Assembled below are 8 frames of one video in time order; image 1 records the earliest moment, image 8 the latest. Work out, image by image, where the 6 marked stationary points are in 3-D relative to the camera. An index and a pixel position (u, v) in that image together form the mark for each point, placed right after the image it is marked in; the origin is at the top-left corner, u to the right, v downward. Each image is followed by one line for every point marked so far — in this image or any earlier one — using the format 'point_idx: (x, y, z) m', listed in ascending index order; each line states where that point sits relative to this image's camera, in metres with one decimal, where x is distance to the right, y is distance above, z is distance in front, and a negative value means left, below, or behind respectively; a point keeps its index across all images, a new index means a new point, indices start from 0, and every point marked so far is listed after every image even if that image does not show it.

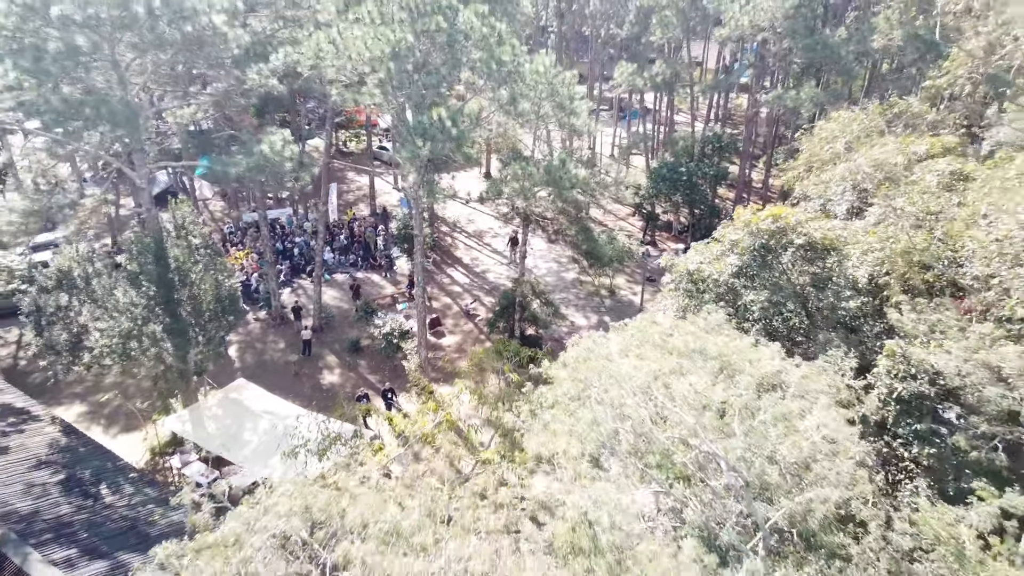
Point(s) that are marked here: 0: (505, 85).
0: (-0.2, +7.6, +18.8) m
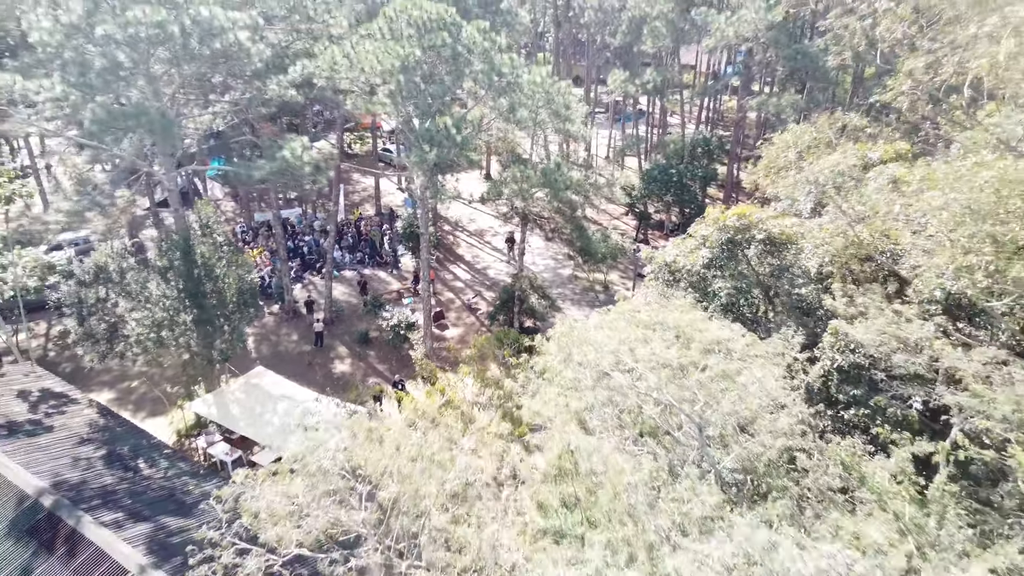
0: (-0.2, +7.9, +20.4) m
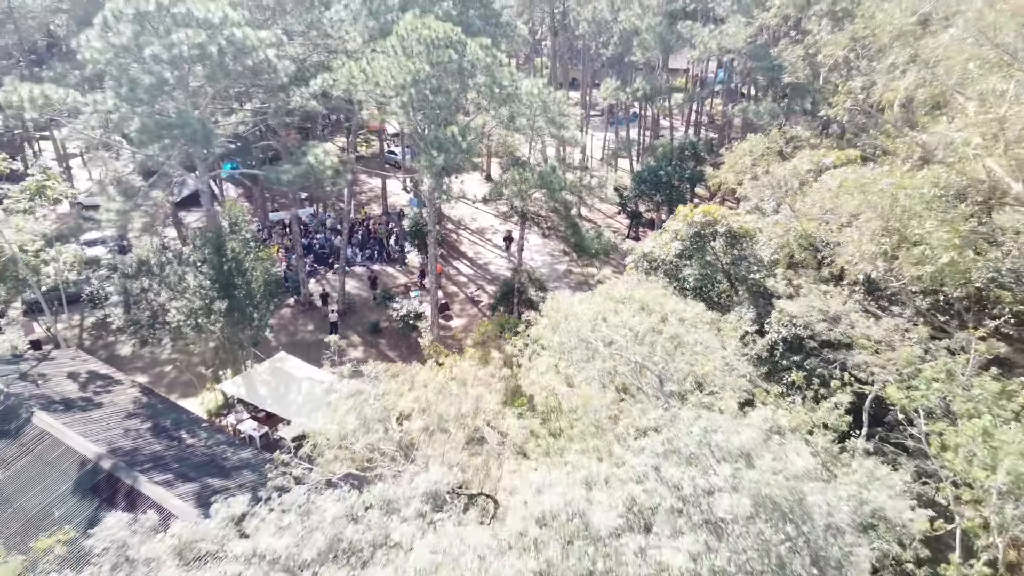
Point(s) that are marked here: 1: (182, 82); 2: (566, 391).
0: (-0.3, +8.2, +22.6) m
1: (-12.9, +8.1, +19.8) m
2: (+1.1, -2.2, +10.5) m
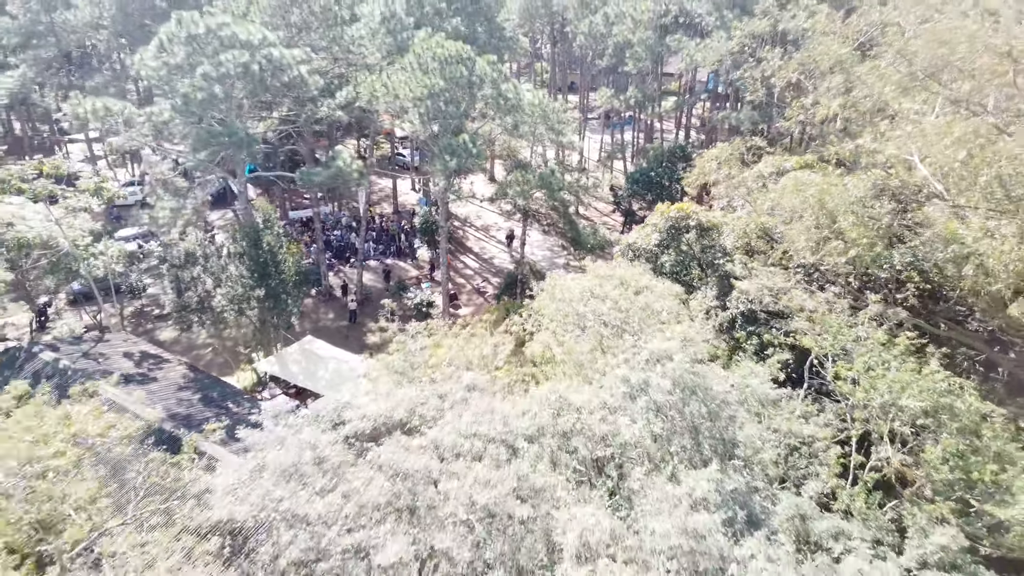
0: (-0.1, +8.8, +25.3) m
1: (-12.8, +8.6, +22.5) m
2: (+1.3, -1.6, +13.3) m
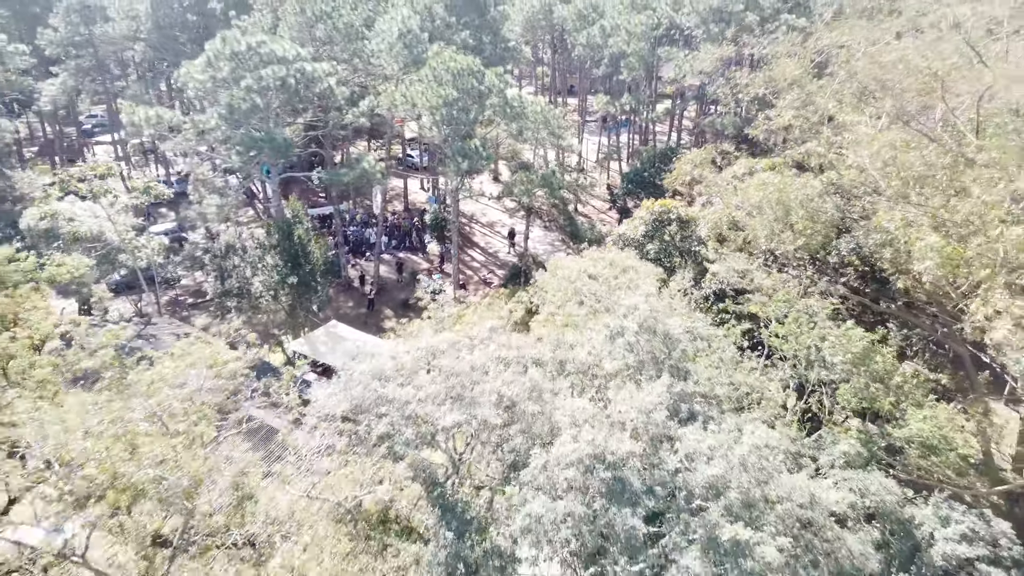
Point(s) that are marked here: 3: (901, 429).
0: (+0.2, +9.4, +28.2) m
1: (-12.5, +9.2, +25.4) m
2: (+1.6, -1.0, +16.1) m
3: (+9.5, -3.4, +12.3) m
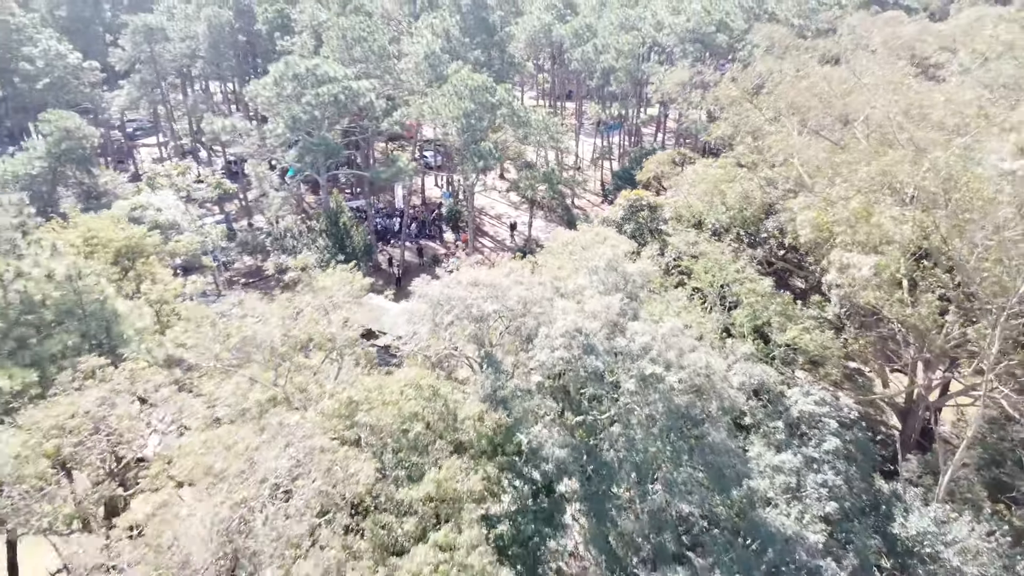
0: (+0.6, +10.9, +34.1) m
1: (-12.1, +10.7, +31.3) m
2: (+2.0, +0.5, +22.0) m
3: (+9.9, -1.9, +18.2) m
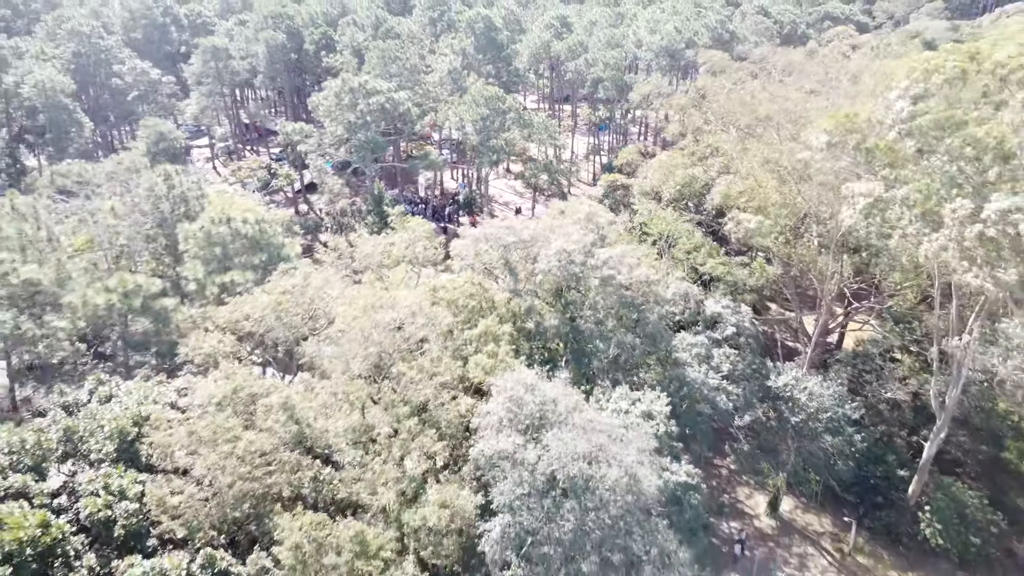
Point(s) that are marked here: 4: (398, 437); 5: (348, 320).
0: (+1.2, +13.7, +42.9) m
1: (-11.5, +13.3, +40.1) m
2: (+2.6, +3.3, +30.8) m
3: (+10.5, +1.0, +27.0) m
4: (-3.7, -4.9, +16.4) m
5: (-6.2, -1.2, +19.0) m
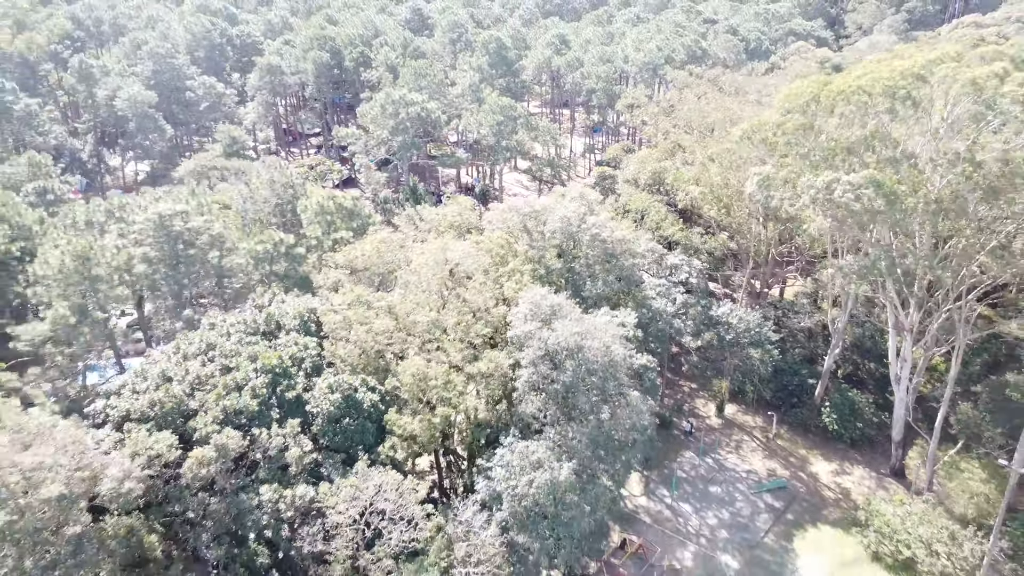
0: (+2.2, +16.5, +52.7) m
1: (-10.5, +16.0, +50.0) m
2: (+3.6, +6.1, +40.6) m
3: (+11.6, +3.8, +36.7) m
4: (-2.7, -2.0, +26.1) m
5: (-5.2, +1.6, +28.8) m
